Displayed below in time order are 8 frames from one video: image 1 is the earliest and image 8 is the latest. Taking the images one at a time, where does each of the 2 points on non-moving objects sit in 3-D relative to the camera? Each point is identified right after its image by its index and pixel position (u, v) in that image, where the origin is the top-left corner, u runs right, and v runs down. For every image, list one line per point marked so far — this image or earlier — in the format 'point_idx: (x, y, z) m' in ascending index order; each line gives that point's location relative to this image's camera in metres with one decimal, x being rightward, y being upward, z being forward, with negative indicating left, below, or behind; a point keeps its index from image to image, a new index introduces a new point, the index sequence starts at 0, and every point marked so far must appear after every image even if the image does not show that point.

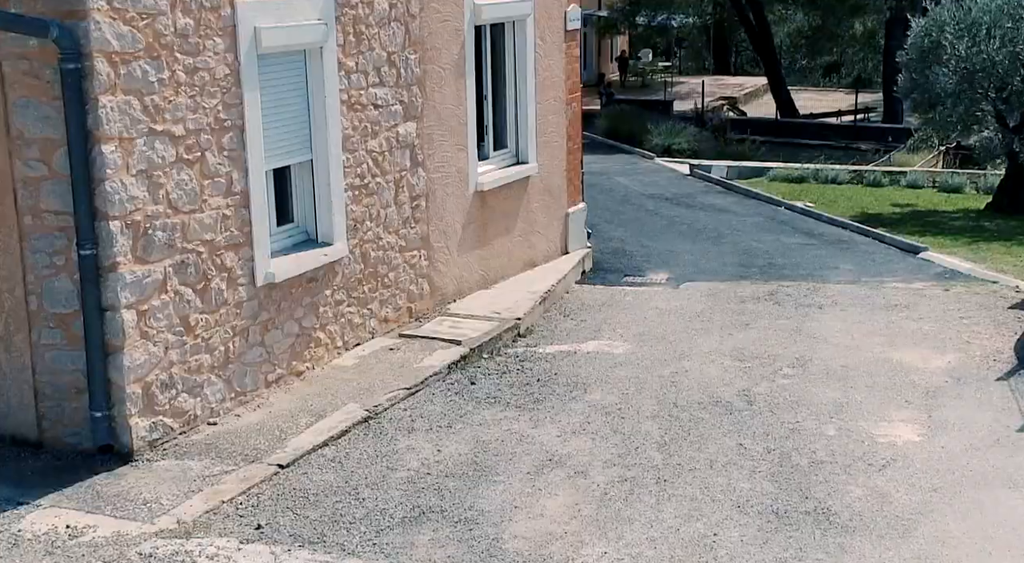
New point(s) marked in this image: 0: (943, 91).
0: (+6.1, +2.7, +19.6) m
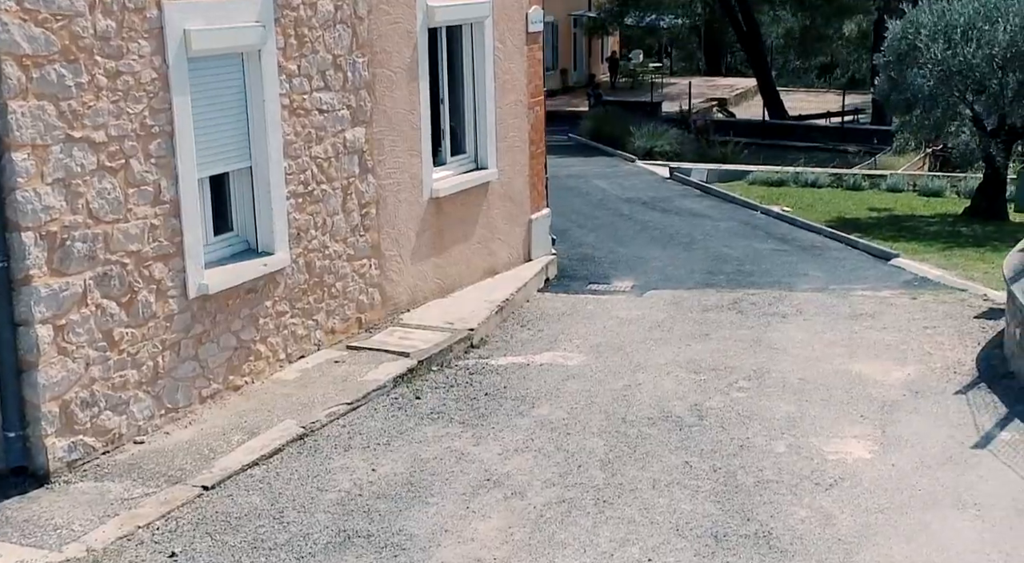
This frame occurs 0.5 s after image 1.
0: (+5.7, +2.6, +19.4) m
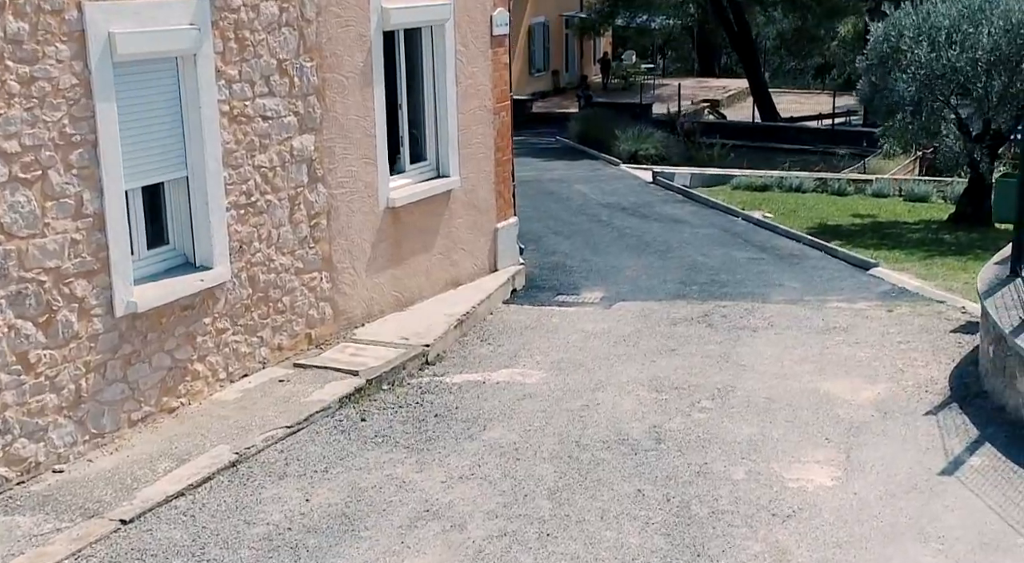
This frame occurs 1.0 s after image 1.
0: (+5.3, +2.5, +18.9) m
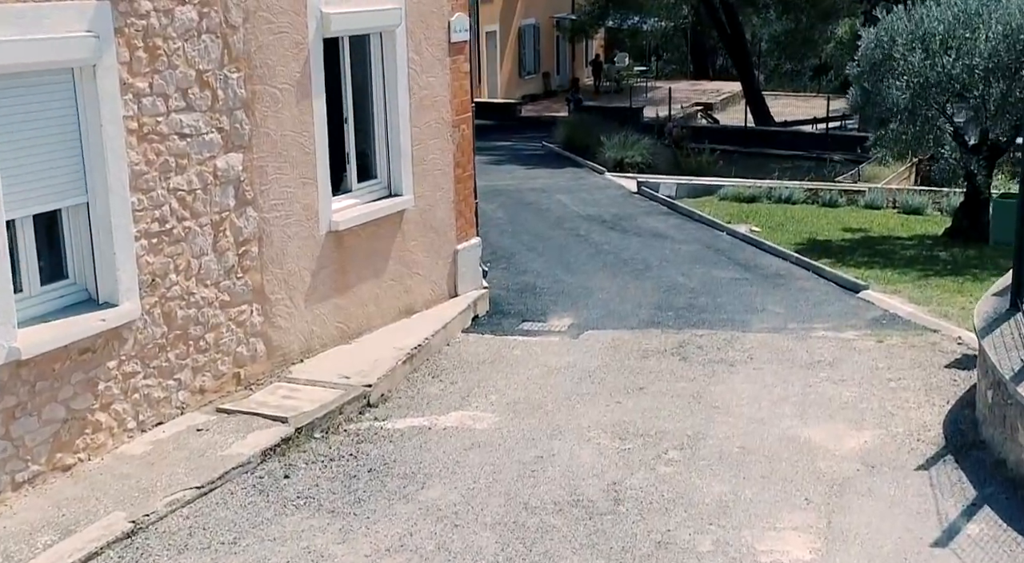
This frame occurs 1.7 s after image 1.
0: (+5.0, +2.2, +17.9) m
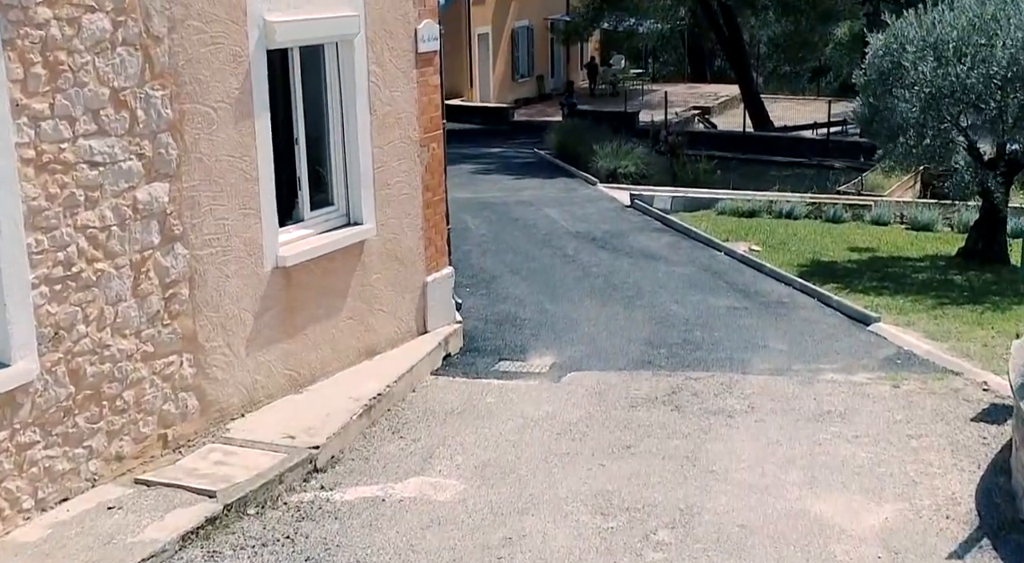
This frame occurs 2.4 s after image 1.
0: (+4.7, +1.9, +16.7) m
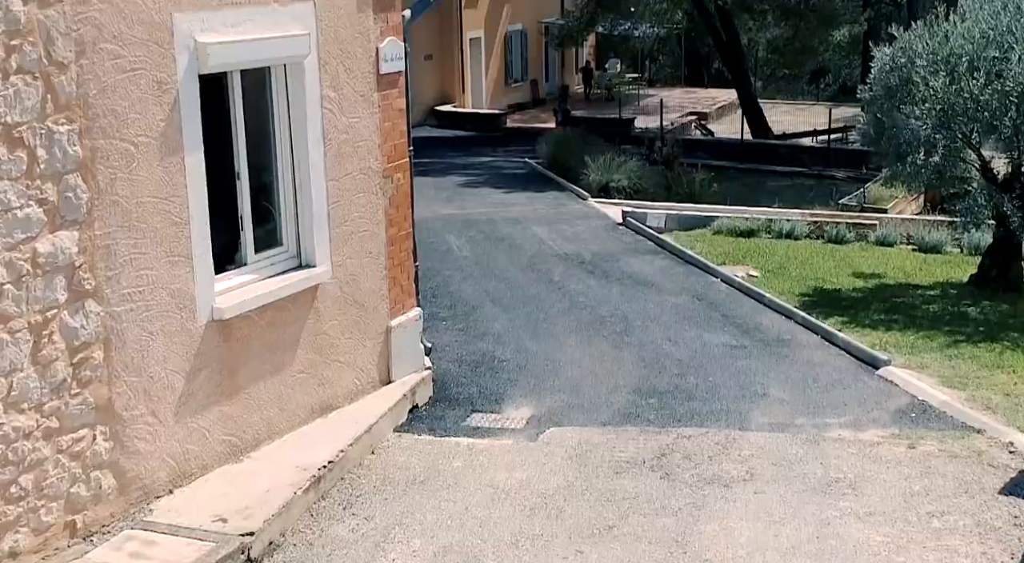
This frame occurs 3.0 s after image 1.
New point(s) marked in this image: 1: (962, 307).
0: (+4.5, +1.6, +15.6) m
1: (+4.9, -0.3, +15.0) m
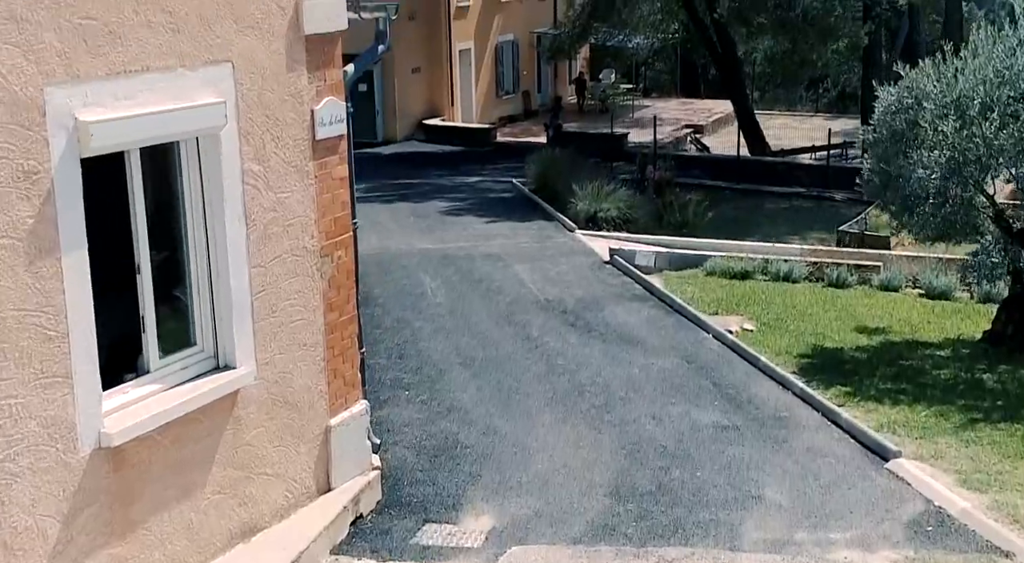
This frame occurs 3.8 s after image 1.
0: (+4.2, +1.0, +14.3) m
1: (+4.6, -0.9, +13.7) m
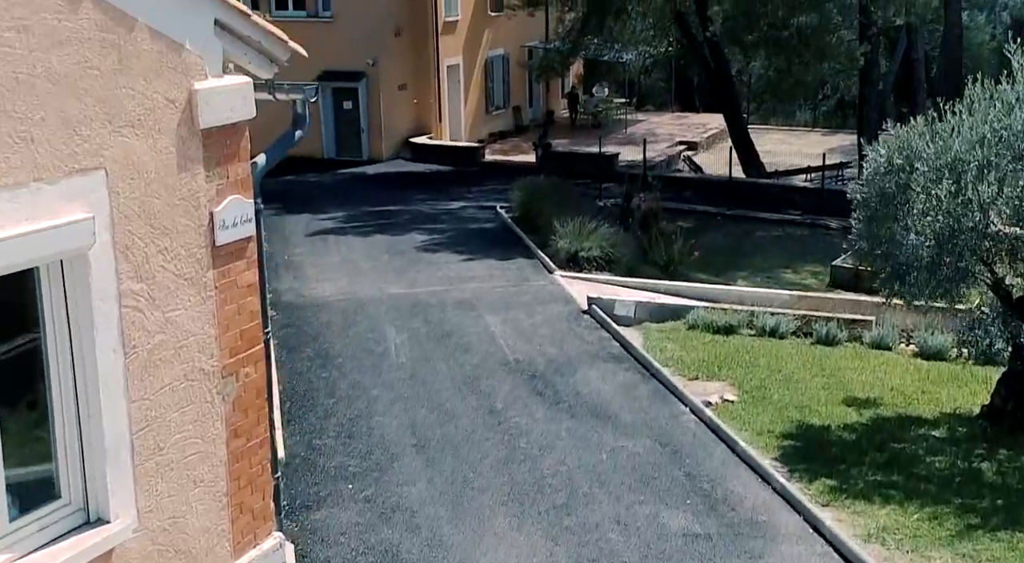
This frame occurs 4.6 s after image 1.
0: (+3.9, +0.2, +13.1) m
1: (+4.2, -1.6, +12.6) m
